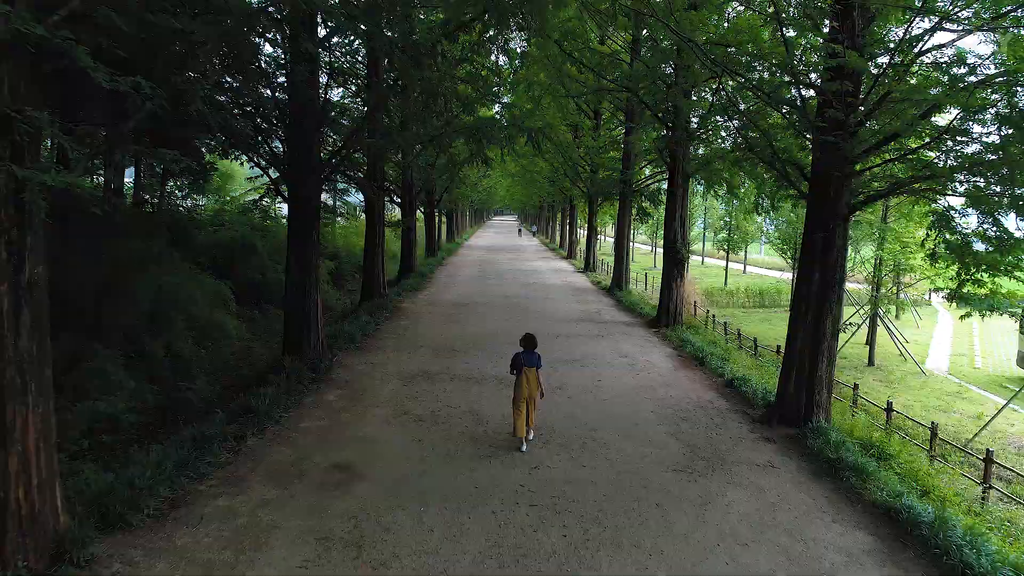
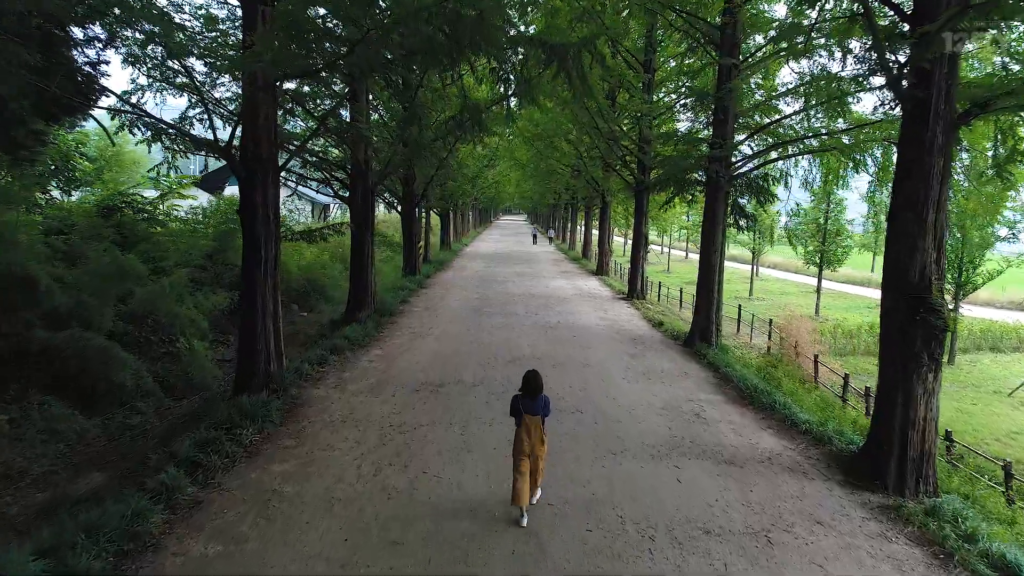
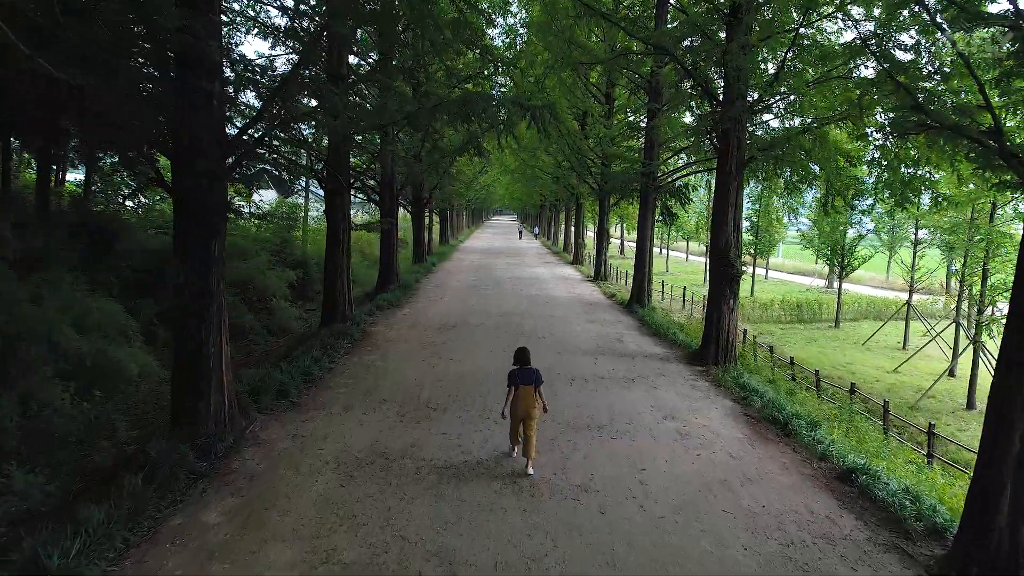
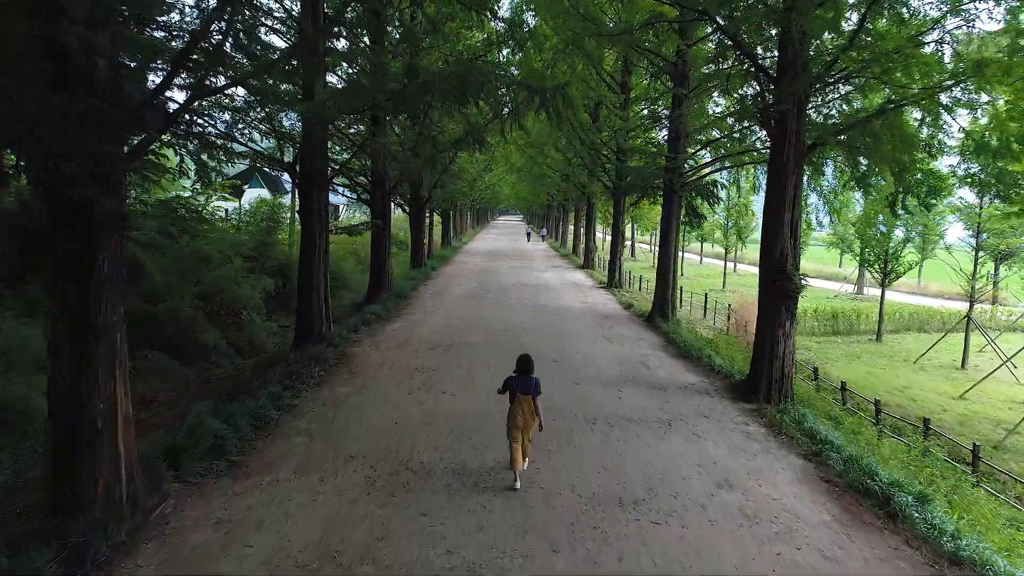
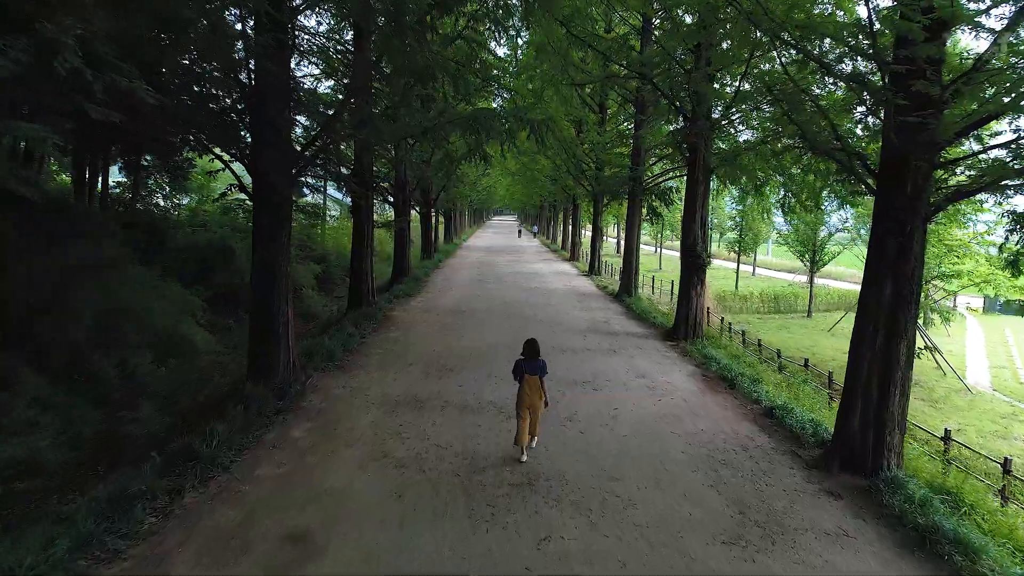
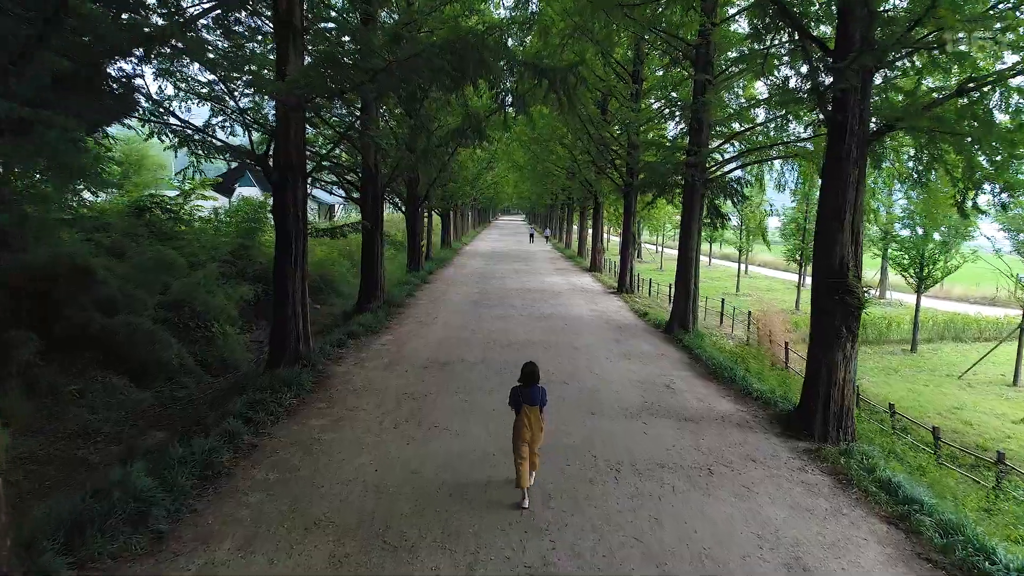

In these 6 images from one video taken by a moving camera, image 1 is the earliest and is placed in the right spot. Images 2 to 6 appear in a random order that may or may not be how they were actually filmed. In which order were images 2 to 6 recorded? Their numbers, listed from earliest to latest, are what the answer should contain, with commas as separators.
5, 3, 4, 6, 2
